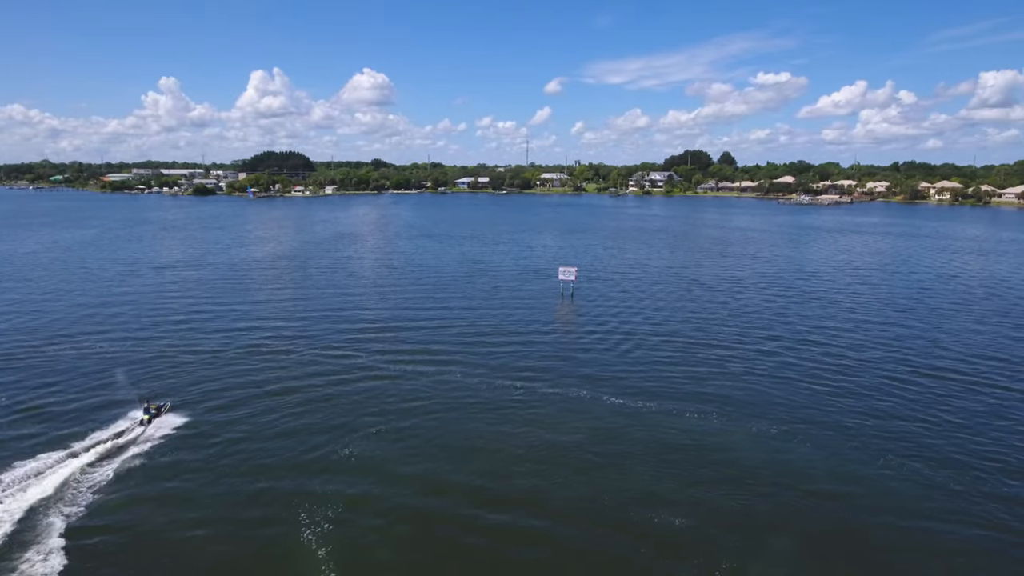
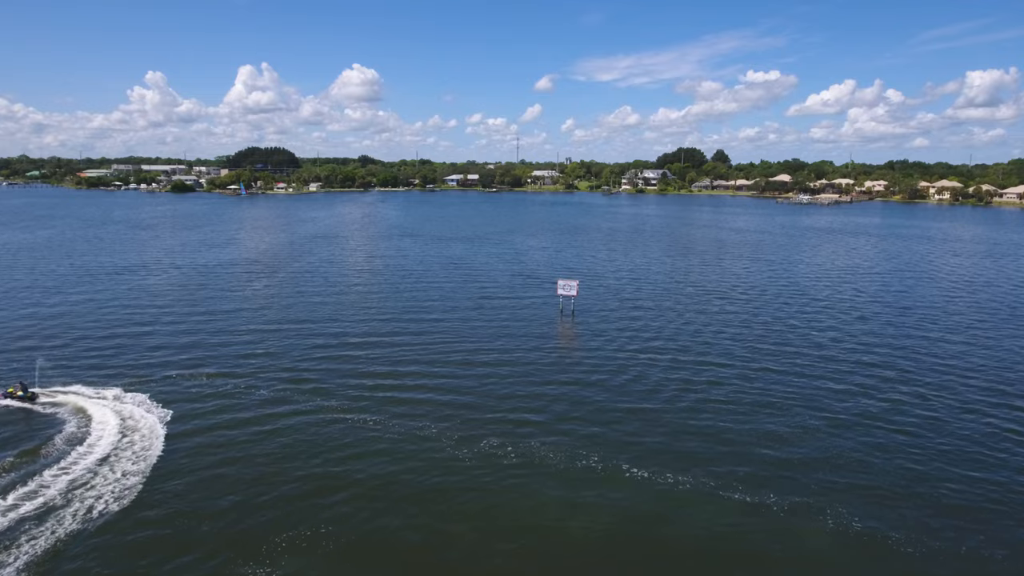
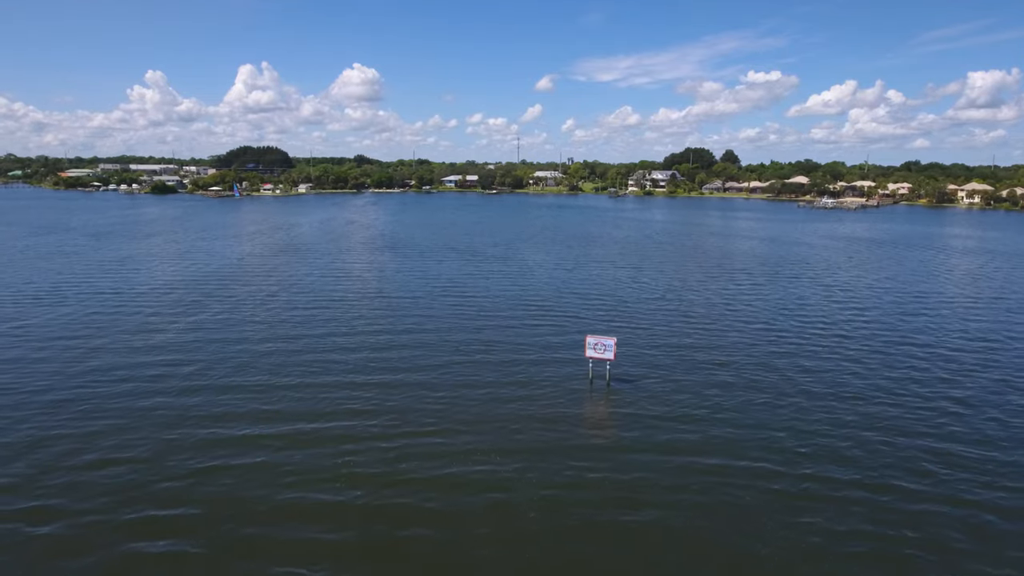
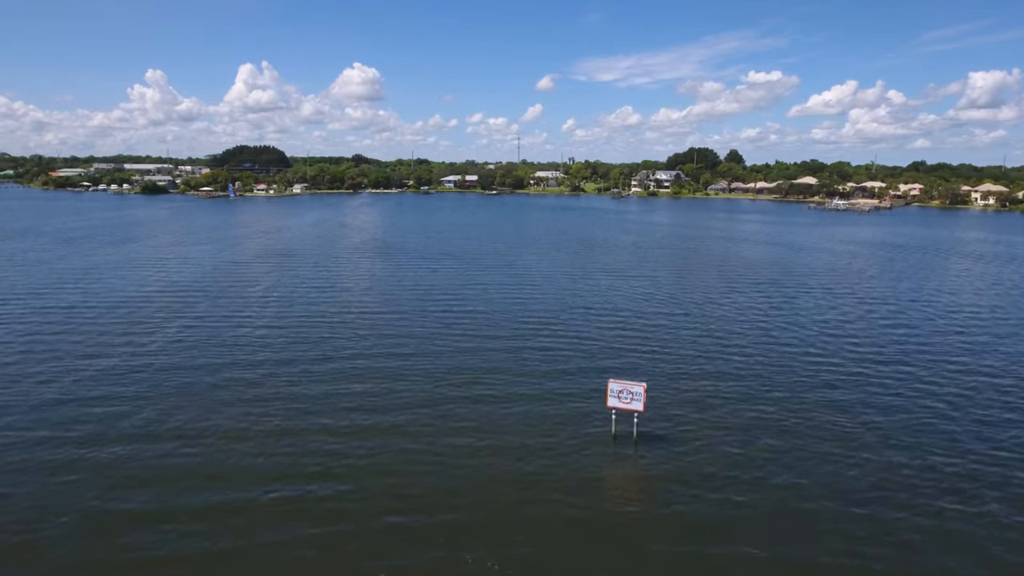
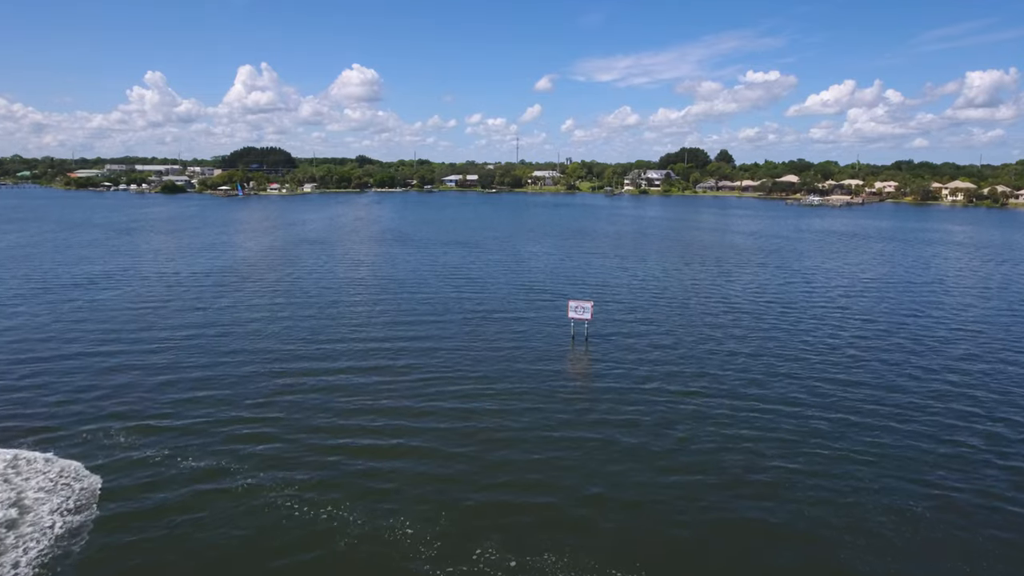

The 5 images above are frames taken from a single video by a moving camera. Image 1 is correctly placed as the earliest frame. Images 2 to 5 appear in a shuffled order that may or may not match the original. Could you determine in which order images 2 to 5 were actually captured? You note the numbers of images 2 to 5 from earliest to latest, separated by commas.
2, 5, 3, 4
